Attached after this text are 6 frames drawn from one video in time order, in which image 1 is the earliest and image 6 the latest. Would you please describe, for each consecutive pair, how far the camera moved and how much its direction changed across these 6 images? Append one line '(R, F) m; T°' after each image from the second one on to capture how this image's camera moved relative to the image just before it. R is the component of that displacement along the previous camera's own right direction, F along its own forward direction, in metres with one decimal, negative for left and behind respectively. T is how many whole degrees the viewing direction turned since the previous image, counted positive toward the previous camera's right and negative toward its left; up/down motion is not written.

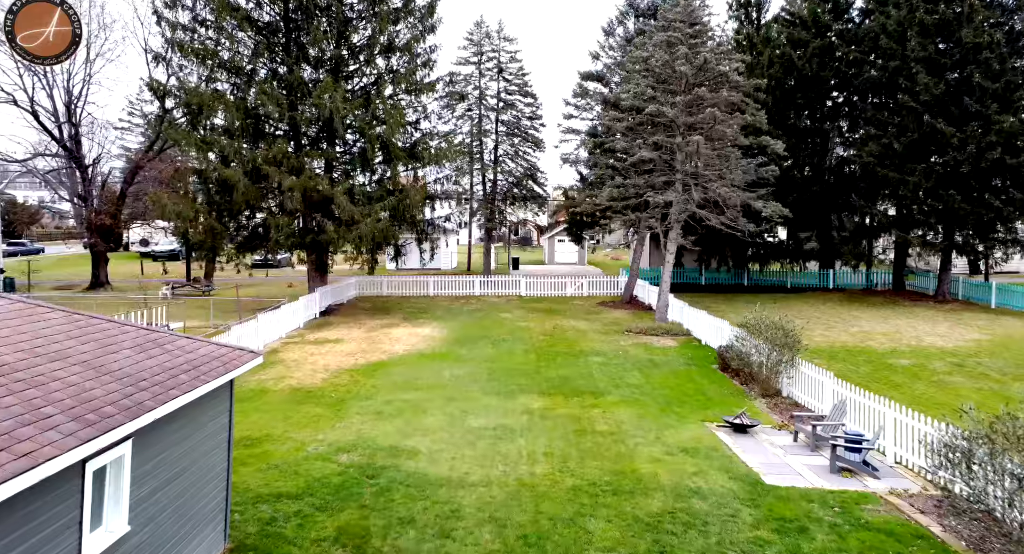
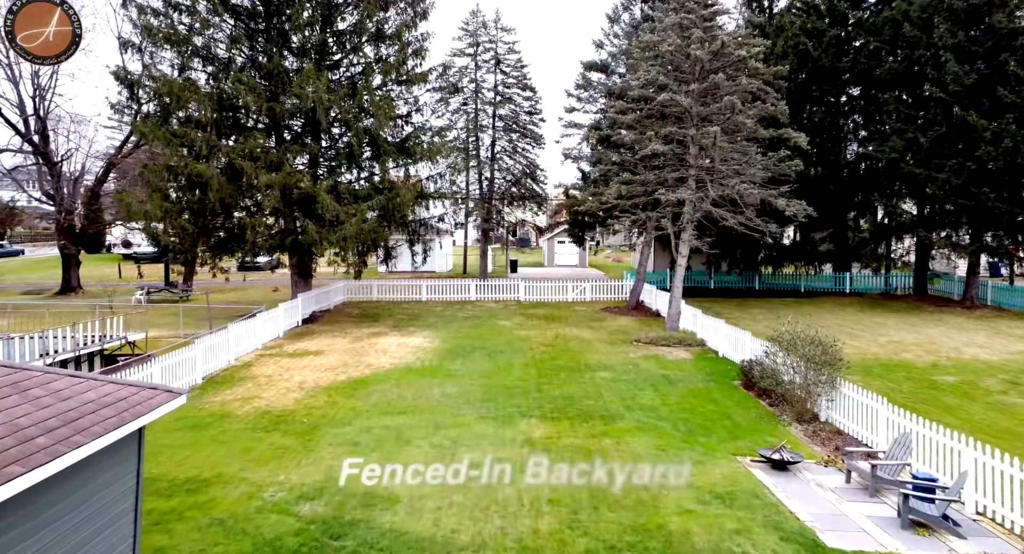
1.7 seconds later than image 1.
(0.0, +1.6) m; 0°
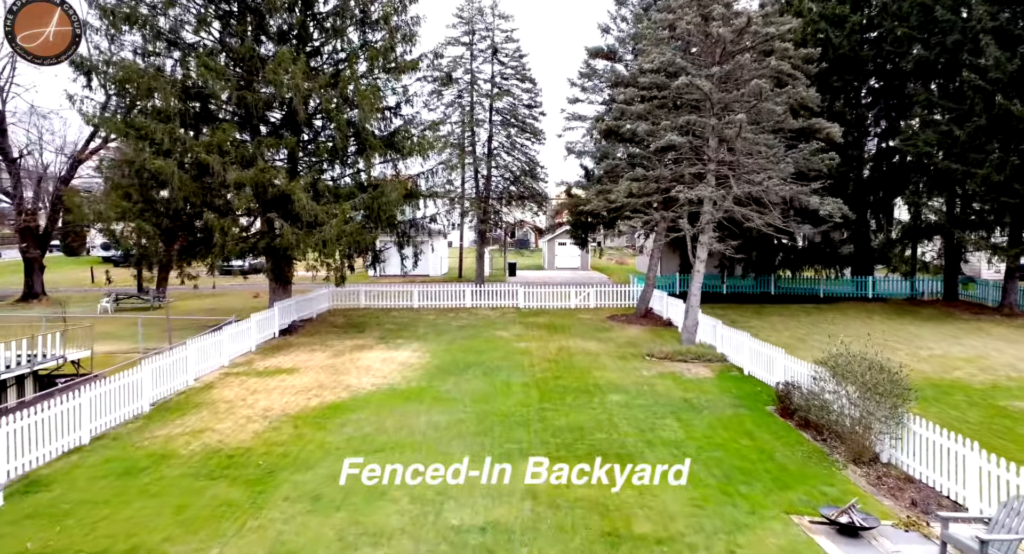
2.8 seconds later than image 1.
(0.0, +1.8) m; 0°
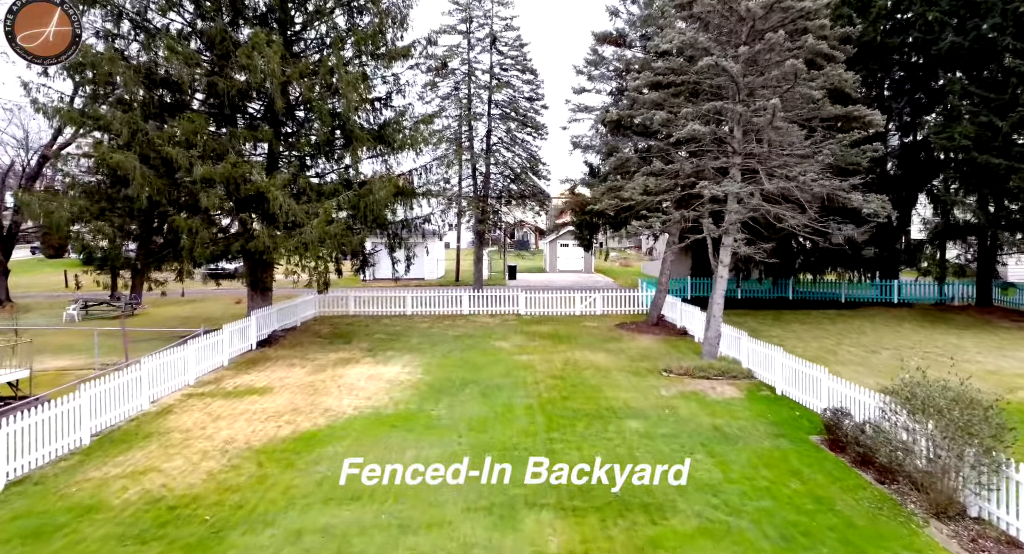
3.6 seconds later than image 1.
(-0.1, +1.6) m; 0°
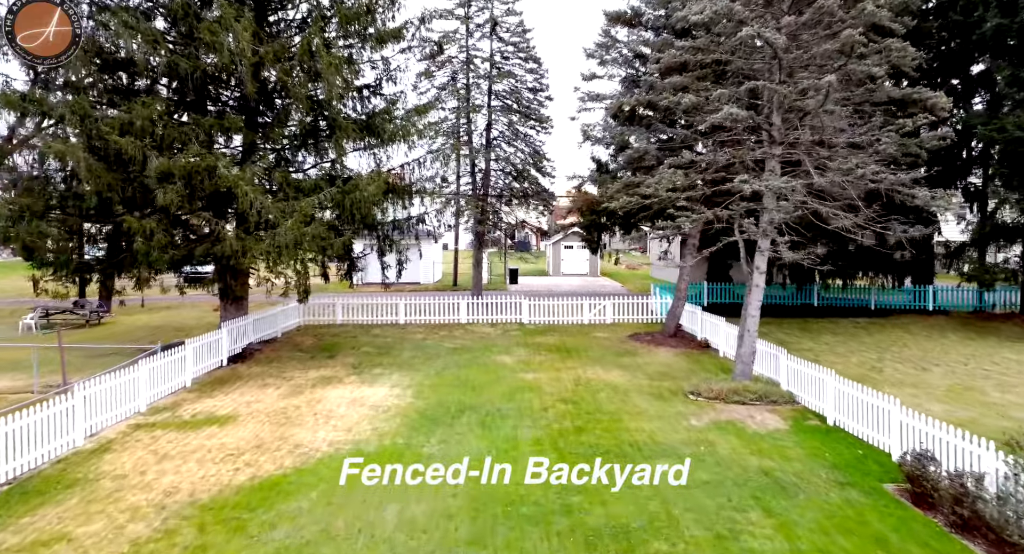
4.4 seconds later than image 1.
(-0.1, +1.8) m; 0°
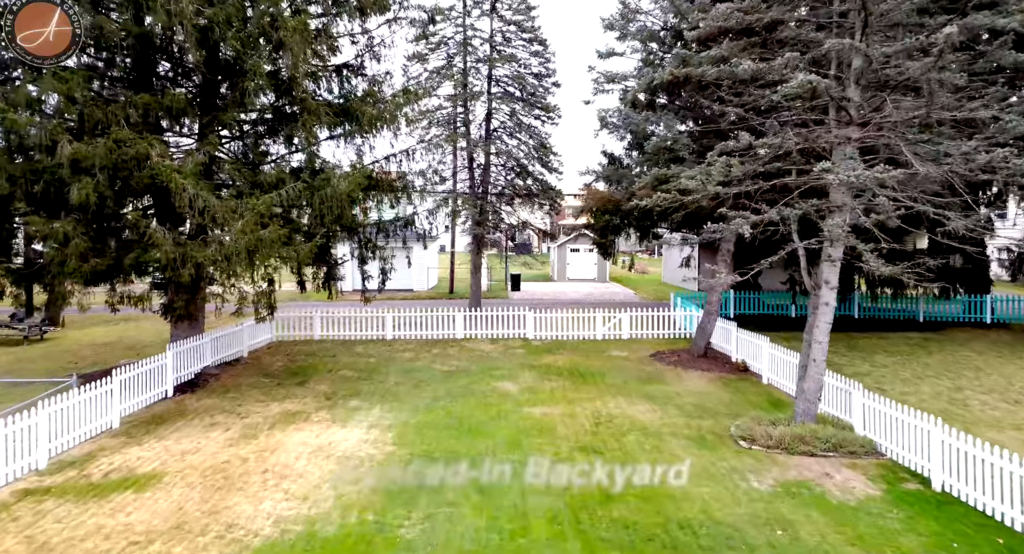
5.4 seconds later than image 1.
(-0.1, +2.5) m; 0°
